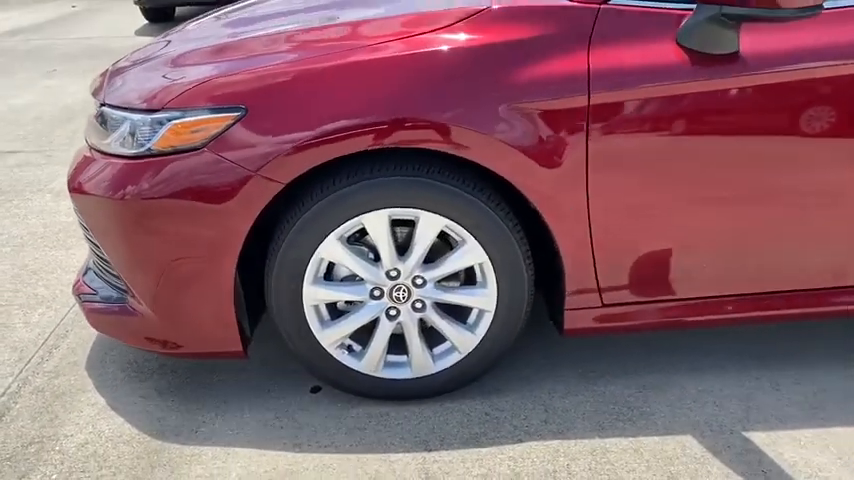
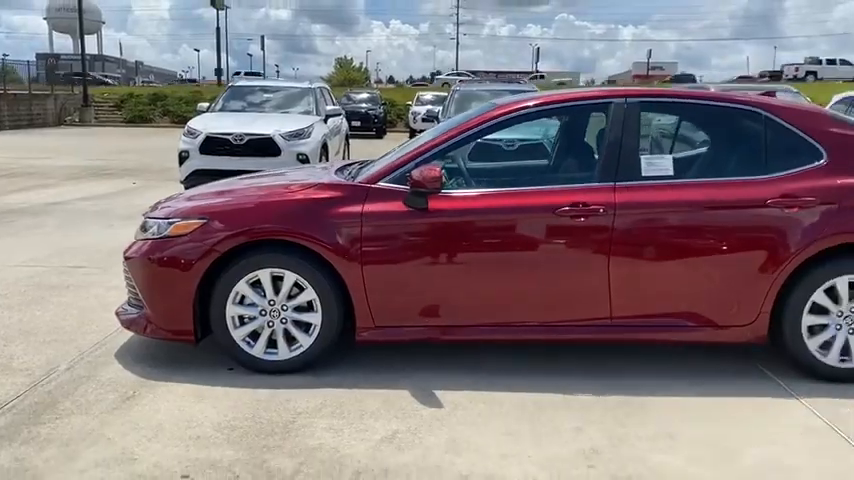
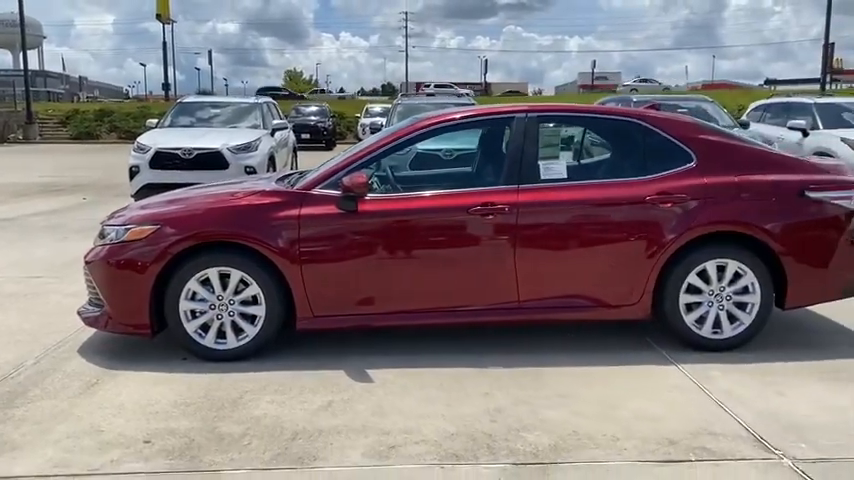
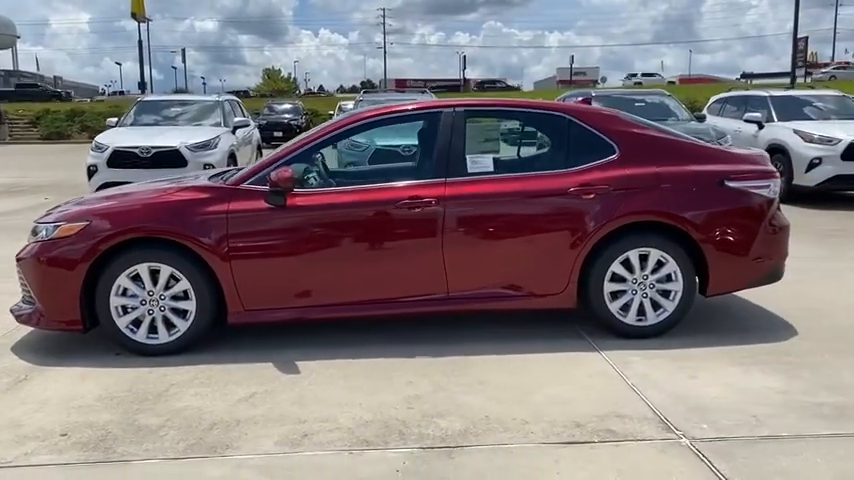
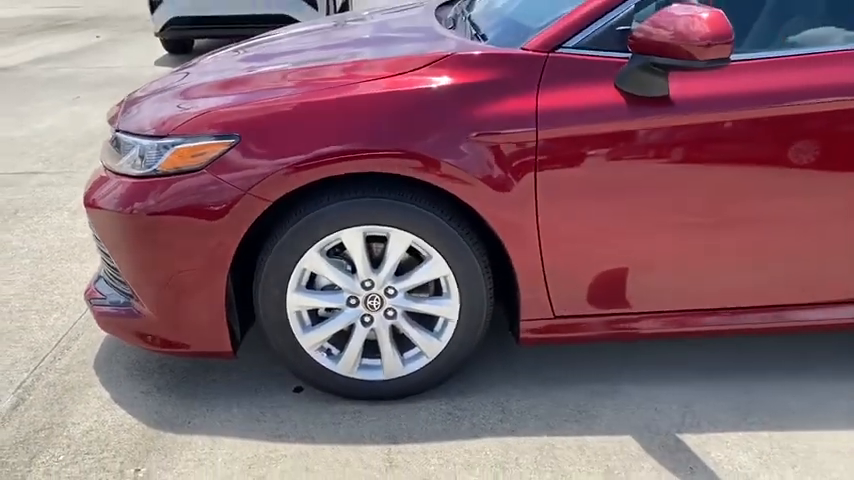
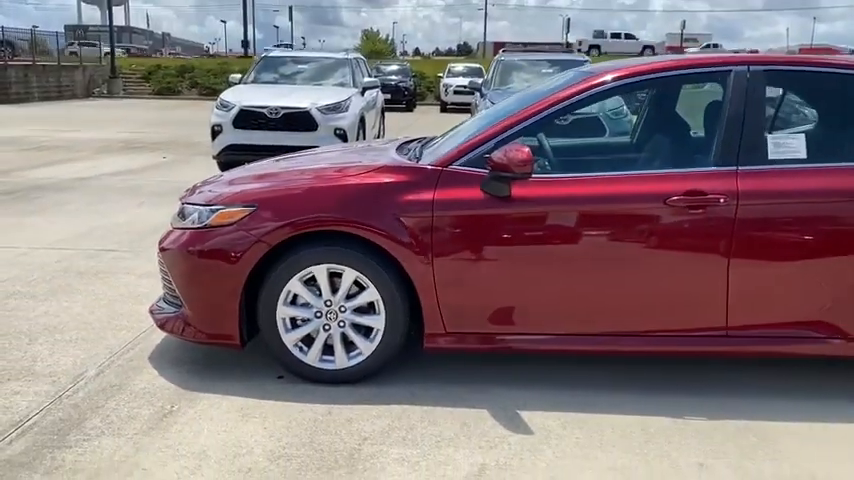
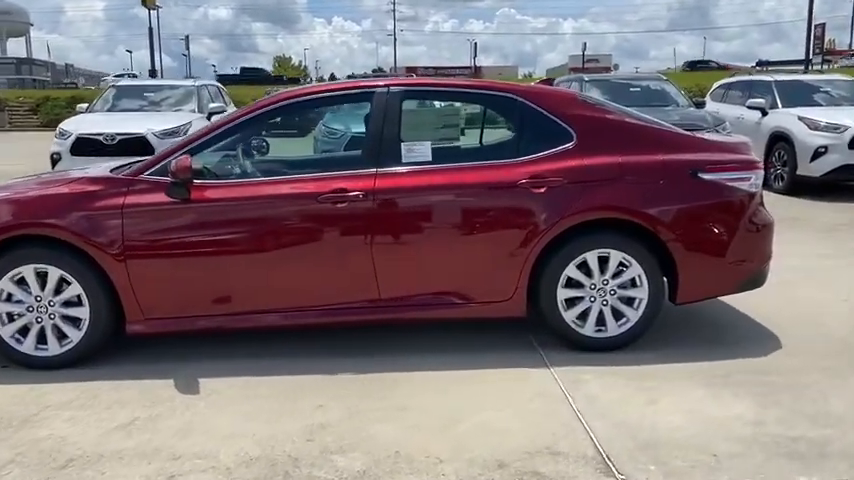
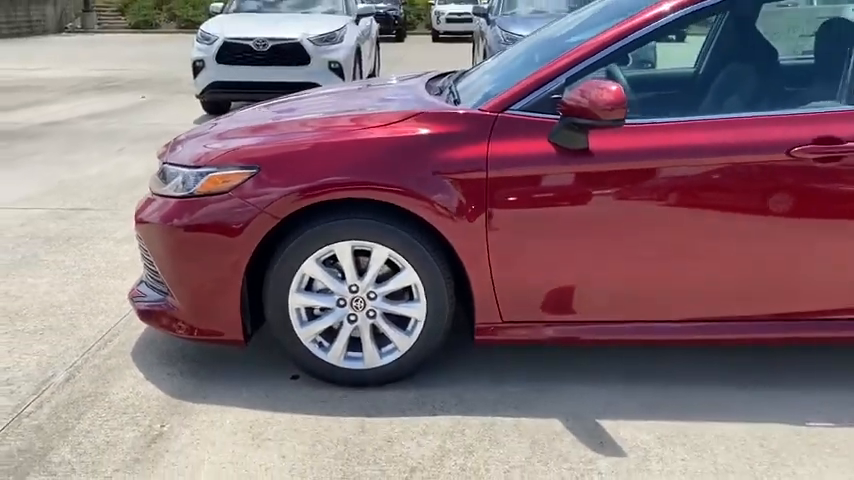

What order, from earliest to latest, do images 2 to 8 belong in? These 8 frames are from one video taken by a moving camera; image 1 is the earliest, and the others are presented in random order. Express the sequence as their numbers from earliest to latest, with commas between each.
5, 8, 6, 2, 3, 4, 7
